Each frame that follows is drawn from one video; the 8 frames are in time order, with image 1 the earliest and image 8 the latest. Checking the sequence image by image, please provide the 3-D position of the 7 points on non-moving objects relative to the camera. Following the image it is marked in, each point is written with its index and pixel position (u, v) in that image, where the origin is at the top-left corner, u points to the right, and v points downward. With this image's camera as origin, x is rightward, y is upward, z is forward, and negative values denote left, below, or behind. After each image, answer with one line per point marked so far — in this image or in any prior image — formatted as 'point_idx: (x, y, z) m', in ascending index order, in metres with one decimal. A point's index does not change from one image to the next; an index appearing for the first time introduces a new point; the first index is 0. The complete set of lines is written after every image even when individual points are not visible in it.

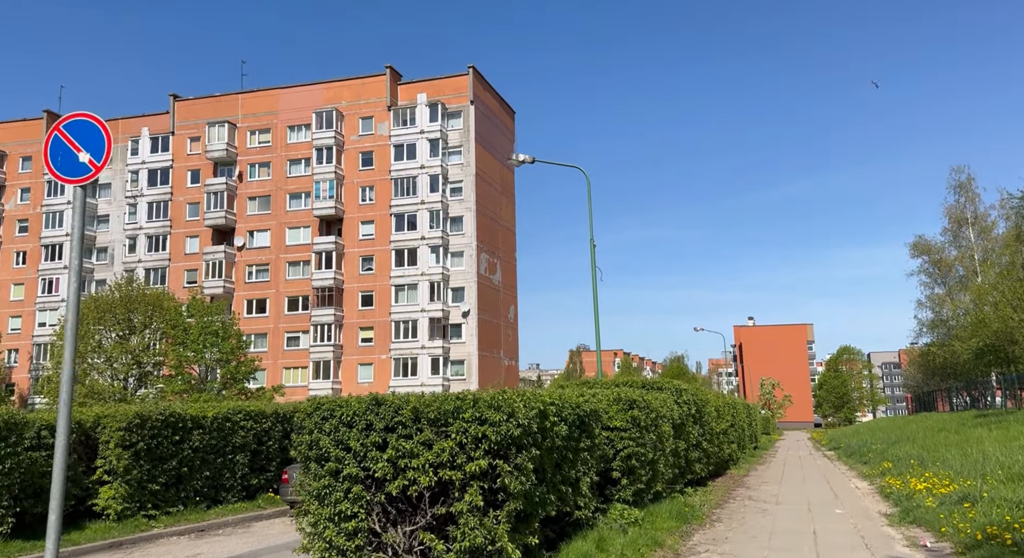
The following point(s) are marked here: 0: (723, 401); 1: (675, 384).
0: (+4.6, -2.6, +19.3) m
1: (+2.3, -1.5, +12.4) m
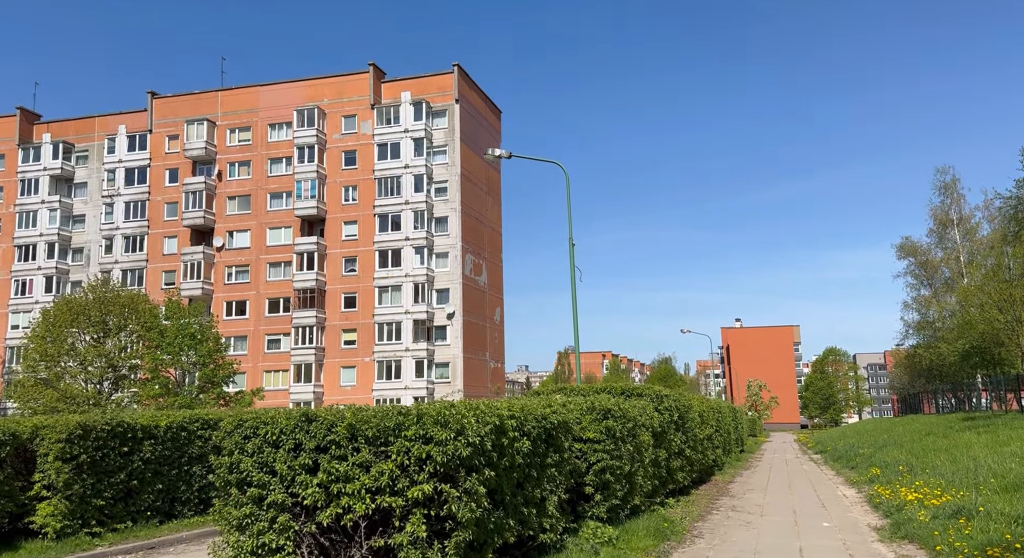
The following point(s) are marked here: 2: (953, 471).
0: (+4.1, -2.7, +18.8) m
1: (+1.9, -1.5, +11.9) m
2: (+6.4, -2.8, +12.8) m
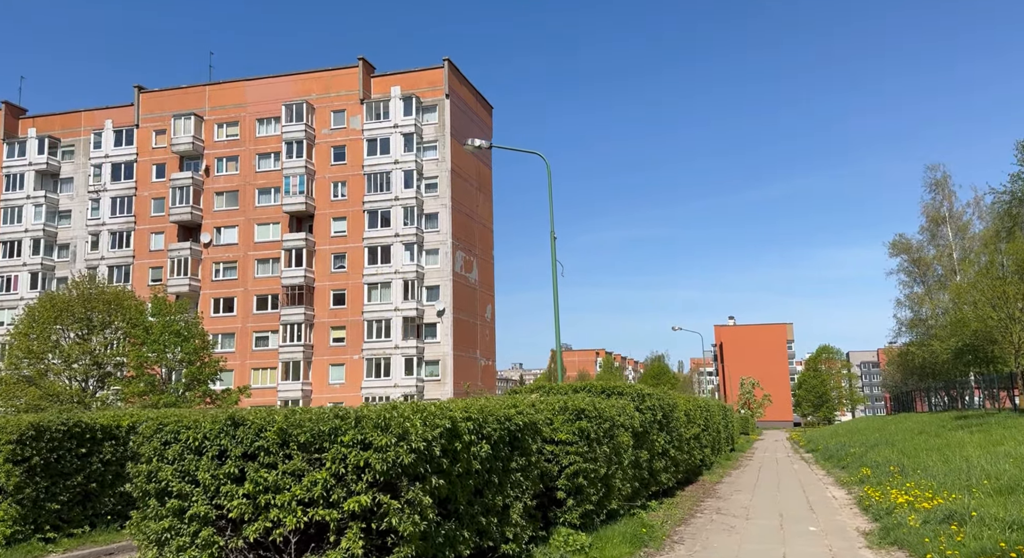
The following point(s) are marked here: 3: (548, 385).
0: (+3.8, -2.6, +18.4) m
1: (+1.6, -1.4, +11.5) m
2: (+6.1, -2.7, +12.4) m
3: (+0.4, -1.3, +10.9) m
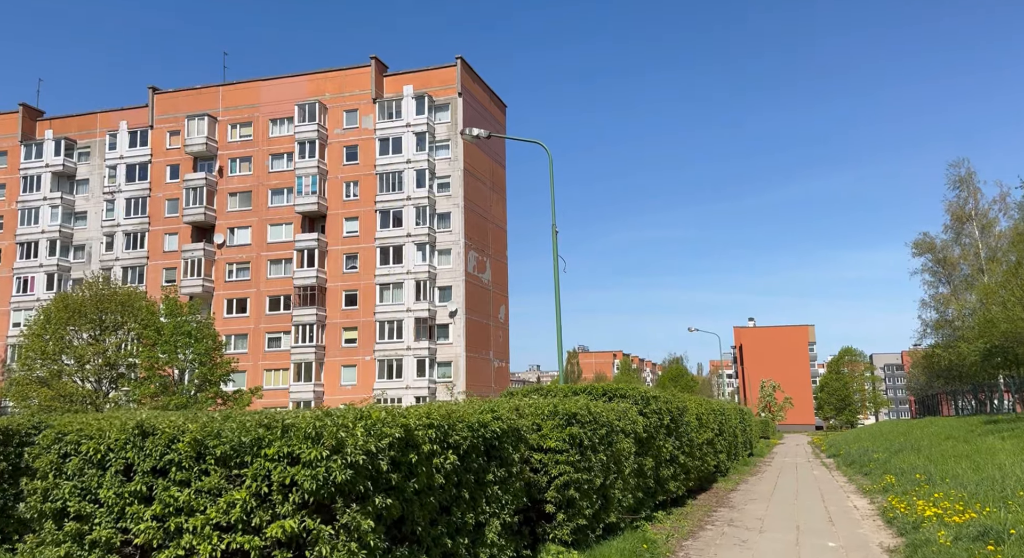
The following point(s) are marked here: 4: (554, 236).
0: (+3.9, -2.5, +17.7) m
1: (+1.6, -1.4, +10.8) m
2: (+6.1, -2.7, +11.6) m
3: (+0.4, -1.2, +10.3) m
4: (+0.6, +0.6, +13.0) m
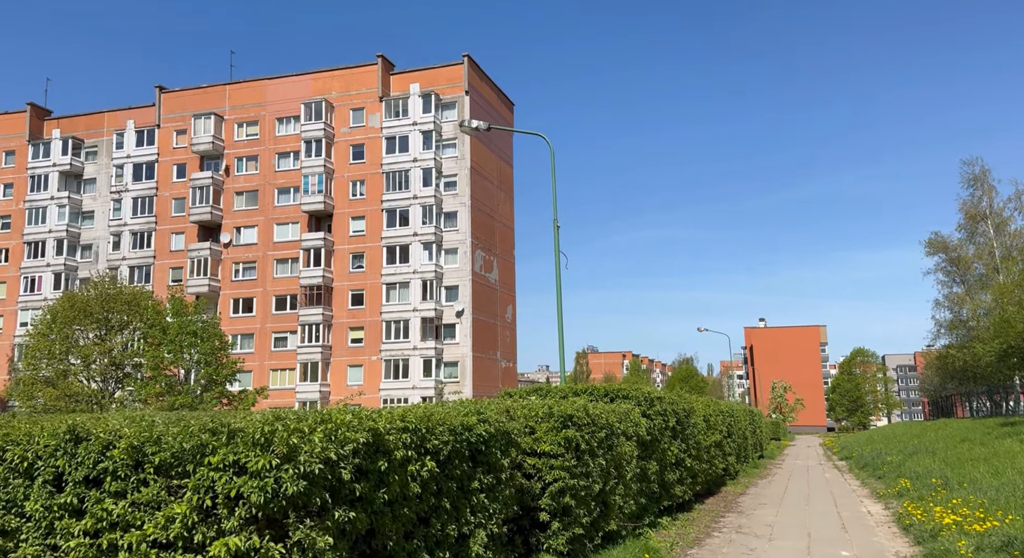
0: (+4.0, -2.5, +17.2) m
1: (+1.6, -1.3, +10.4) m
2: (+6.1, -2.6, +11.1) m
3: (+0.4, -1.2, +9.9) m
4: (+0.6, +0.7, +12.6) m
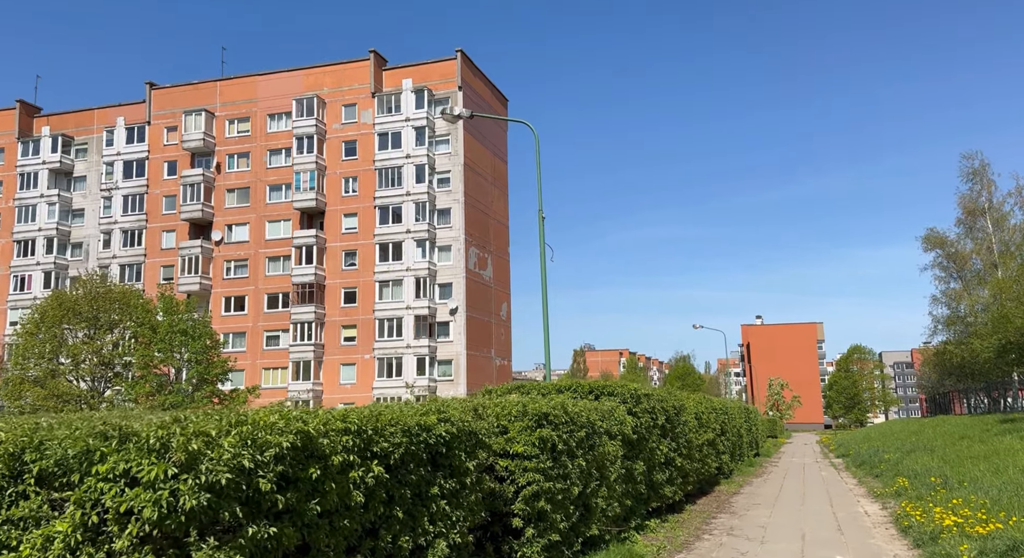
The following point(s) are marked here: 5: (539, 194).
0: (+3.8, -2.4, +16.8) m
1: (+1.4, -1.2, +10.0) m
2: (+5.9, -2.5, +10.8) m
3: (+0.2, -1.1, +9.5) m
4: (+0.4, +0.8, +12.2) m
5: (+0.5, +1.2, +13.5) m
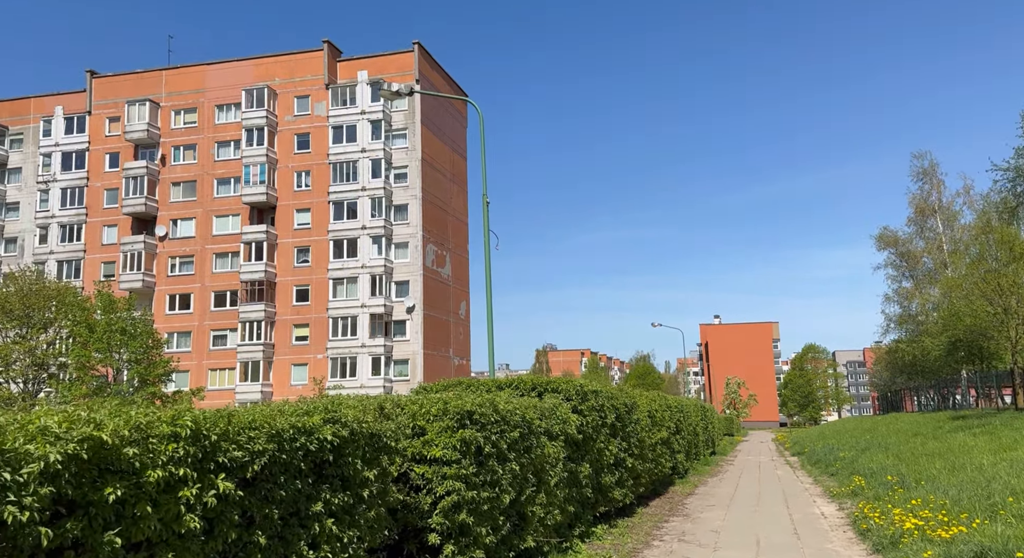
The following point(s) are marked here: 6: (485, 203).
0: (+2.8, -2.3, +16.3) m
1: (+0.8, -1.1, +9.3) m
2: (+5.2, -2.4, +10.3) m
3: (-0.4, -1.0, +8.8) m
4: (-0.3, +0.9, +11.5) m
5: (-0.4, +1.3, +12.8) m
6: (-0.3, +1.0, +11.8) m
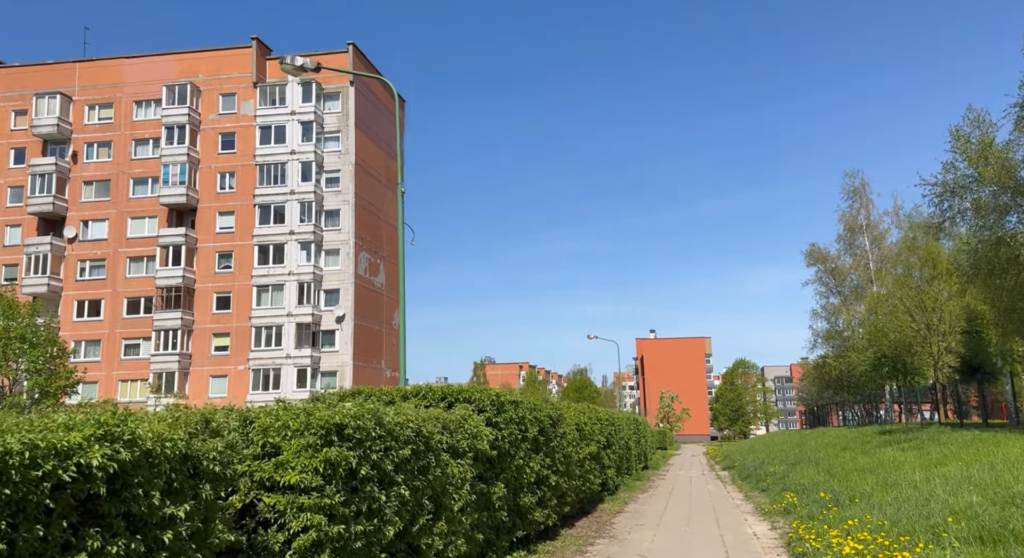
0: (+1.4, -2.4, +15.5) m
1: (-0.1, -1.1, +8.4) m
2: (+4.2, -2.5, +9.7) m
3: (-1.3, -1.0, +7.8) m
4: (-1.3, +0.9, +10.6) m
5: (-1.4, +1.3, +11.9) m
6: (-1.4, +0.9, +10.8) m
